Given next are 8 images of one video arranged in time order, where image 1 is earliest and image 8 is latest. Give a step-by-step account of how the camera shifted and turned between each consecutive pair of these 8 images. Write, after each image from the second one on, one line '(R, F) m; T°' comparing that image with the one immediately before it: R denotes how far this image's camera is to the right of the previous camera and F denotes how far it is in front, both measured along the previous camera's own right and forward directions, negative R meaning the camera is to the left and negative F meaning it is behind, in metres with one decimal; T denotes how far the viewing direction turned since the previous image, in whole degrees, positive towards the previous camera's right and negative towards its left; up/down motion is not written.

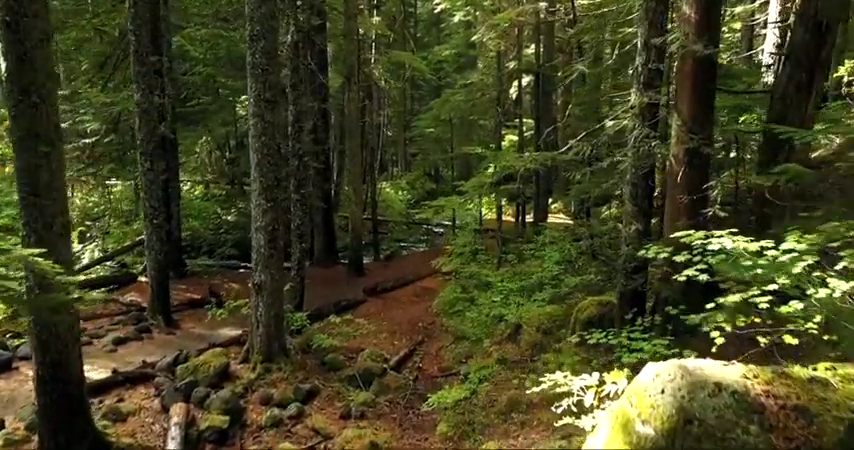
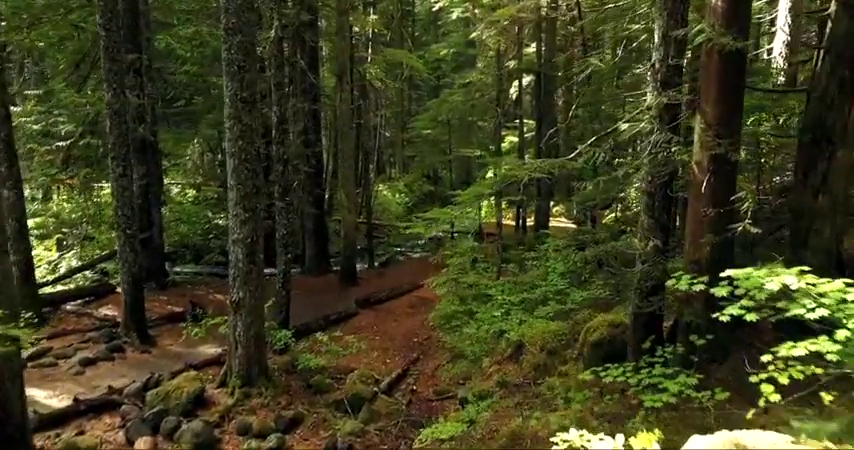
(+0.1, +0.9) m; 0°
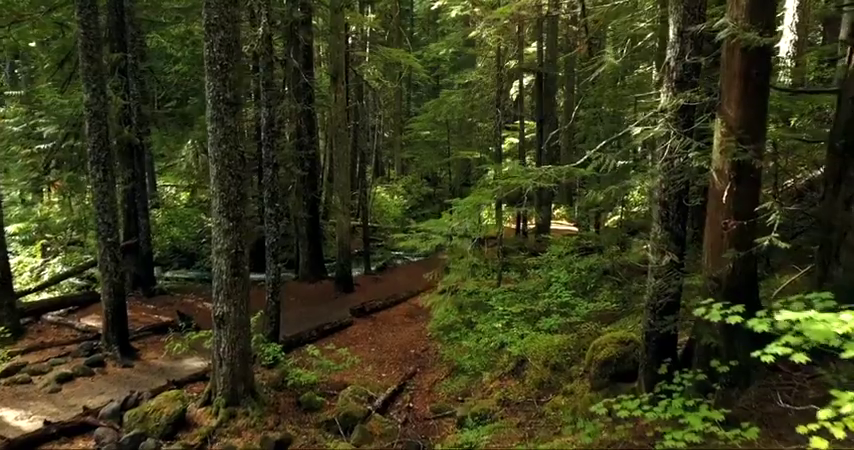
(0.0, +0.6) m; 0°
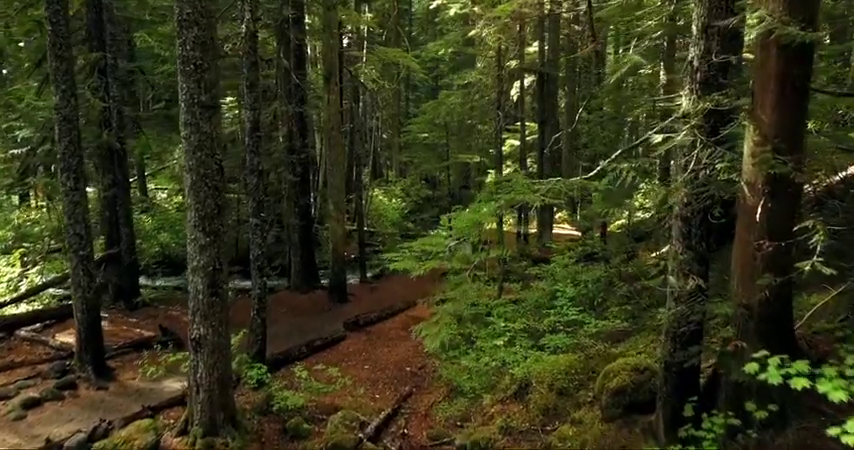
(+0.1, +0.7) m; 0°
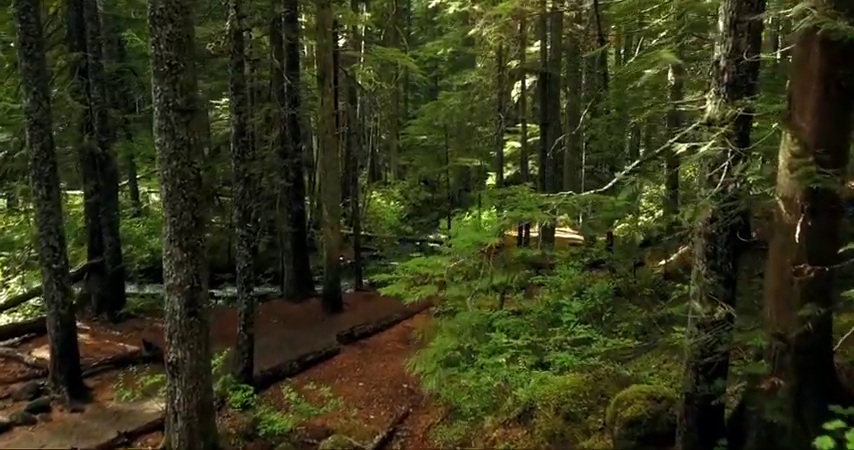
(0.0, +0.6) m; 0°
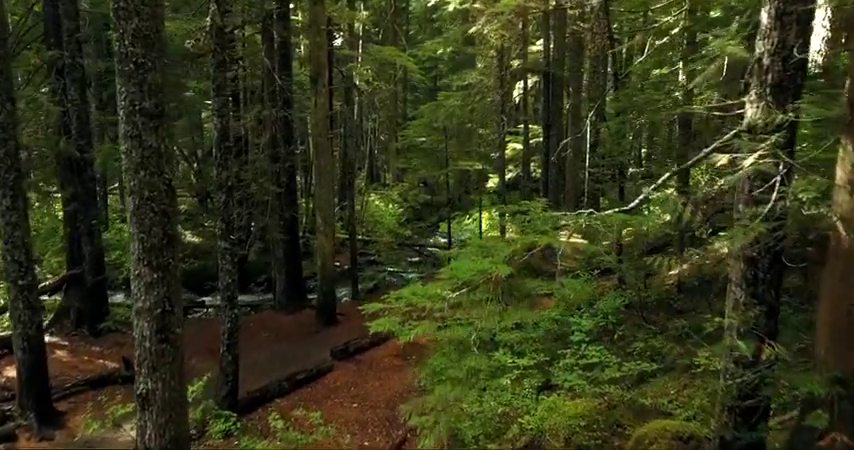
(0.0, +0.7) m; 0°
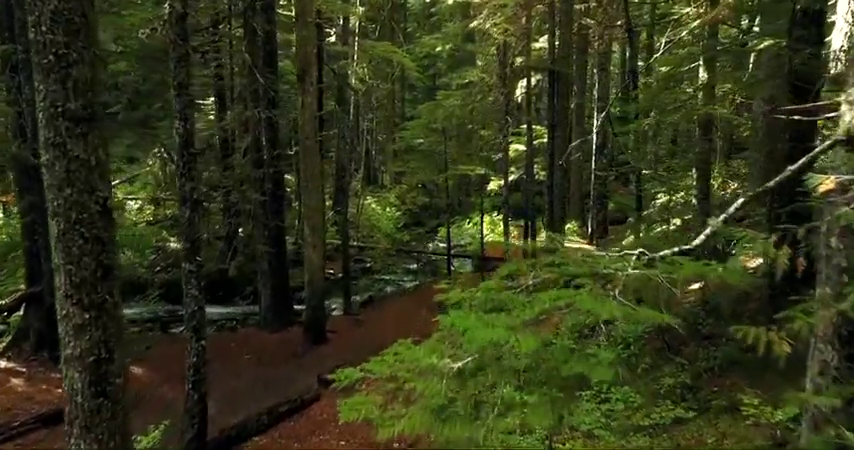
(0.0, +1.2) m; 0°
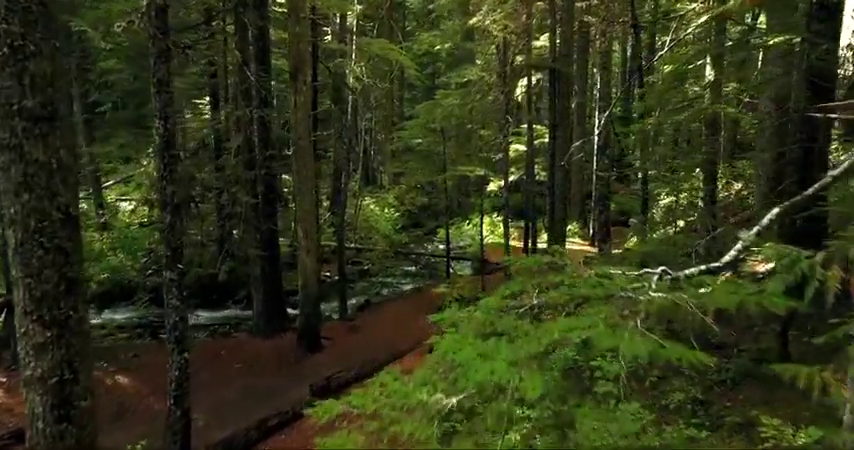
(+0.1, +0.4) m; 0°
